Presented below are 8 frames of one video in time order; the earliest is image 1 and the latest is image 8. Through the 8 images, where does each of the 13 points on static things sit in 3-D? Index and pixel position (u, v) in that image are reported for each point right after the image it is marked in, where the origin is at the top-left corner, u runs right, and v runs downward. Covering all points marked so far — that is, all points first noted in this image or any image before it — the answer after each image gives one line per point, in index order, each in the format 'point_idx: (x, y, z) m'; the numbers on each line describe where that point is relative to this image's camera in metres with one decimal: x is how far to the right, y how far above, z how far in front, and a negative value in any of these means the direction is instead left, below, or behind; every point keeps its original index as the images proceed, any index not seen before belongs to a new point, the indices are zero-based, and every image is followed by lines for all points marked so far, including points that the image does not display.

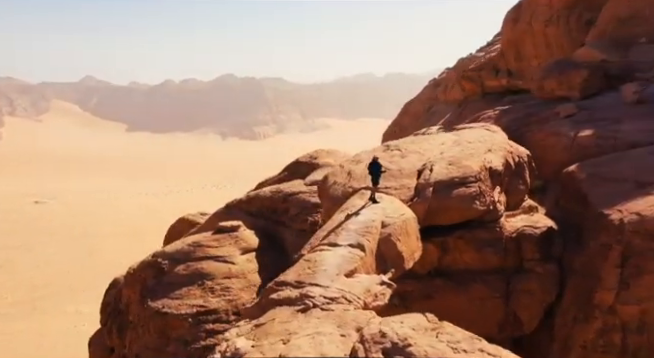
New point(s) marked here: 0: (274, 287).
0: (-0.3, -0.6, +3.3) m
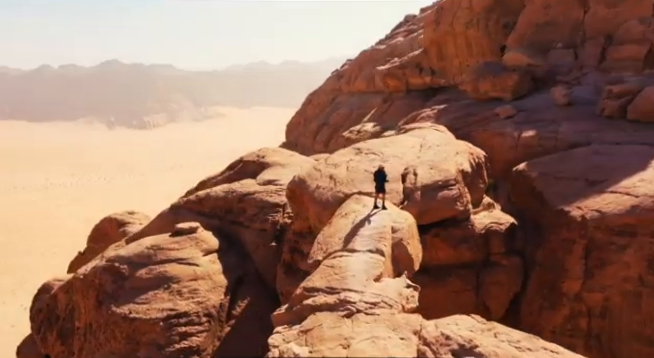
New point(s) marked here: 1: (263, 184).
0: (-0.1, -0.6, +3.5) m
1: (-0.8, -0.1, +8.0) m
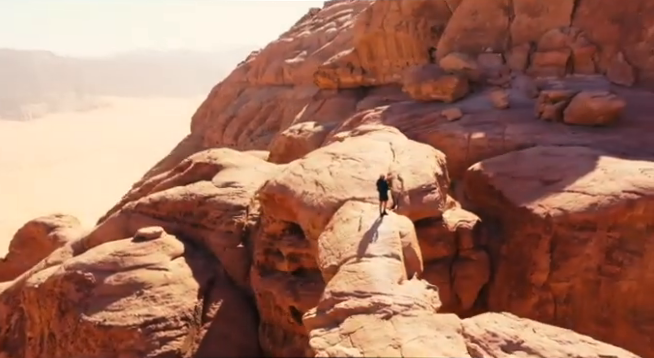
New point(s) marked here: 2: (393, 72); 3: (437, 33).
0: (0.0, -0.7, +3.8) m
1: (-1.3, -0.1, +8.2) m
2: (+1.3, +2.1, +12.6) m
3: (+2.0, +2.7, +11.9) m
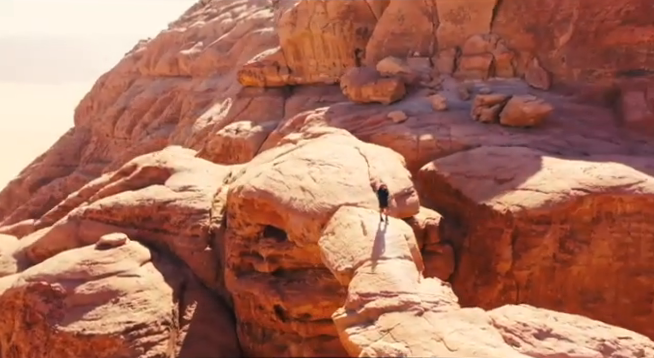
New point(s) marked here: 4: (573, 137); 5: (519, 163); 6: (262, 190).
0: (+0.2, -0.8, +4.2) m
1: (-1.9, -0.1, +8.3) m
2: (-0.1, +2.2, +13.0) m
3: (+0.7, +2.8, +12.5) m
4: (+3.0, +0.5, +7.7) m
5: (+2.0, +0.2, +6.7) m
6: (-0.6, -0.1, +6.3) m
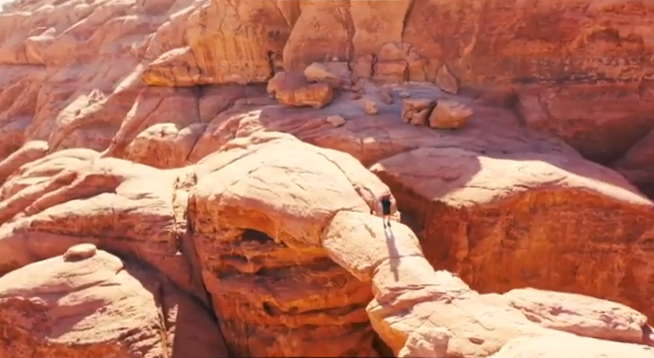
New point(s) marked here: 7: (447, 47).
0: (+0.5, -0.9, +5.0) m
1: (-2.5, -0.2, +8.5) m
2: (-2.0, +2.2, +13.5) m
3: (-1.1, +2.9, +13.1) m
4: (+2.3, +0.6, +9.1) m
5: (+1.6, +0.2, +7.9) m
6: (-0.8, -0.2, +6.9) m
7: (+2.1, +2.2, +10.9) m
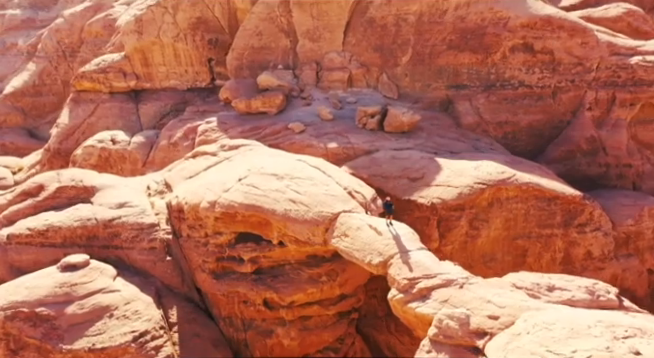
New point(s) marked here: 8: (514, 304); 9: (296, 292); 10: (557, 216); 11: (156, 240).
0: (+0.8, -0.9, +6.0) m
1: (-2.9, -0.4, +8.8) m
2: (-3.3, +2.2, +13.7) m
3: (-2.4, +2.8, +13.5) m
4: (+1.8, +0.6, +10.2) m
5: (+1.3, +0.2, +8.9) m
6: (-0.9, -0.3, +7.5) m
7: (+1.1, +2.3, +11.9) m
8: (+1.6, -1.1, +5.4) m
9: (-0.4, -1.3, +7.7) m
10: (+3.0, -0.5, +8.4) m
11: (-2.2, -0.8, +8.4) m
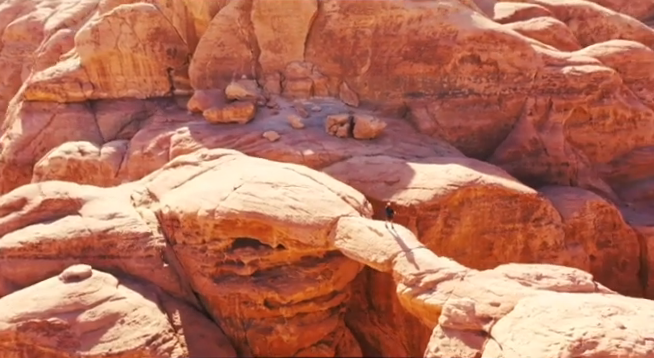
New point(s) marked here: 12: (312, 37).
0: (+0.9, -1.0, +6.8) m
1: (-3.1, -0.5, +9.1) m
2: (-4.3, +2.0, +13.9) m
3: (-3.3, +2.7, +13.8) m
4: (+1.3, +0.6, +11.1) m
5: (+1.0, +0.2, +9.8) m
6: (-1.0, -0.4, +8.1) m
7: (+0.4, +2.2, +12.7) m
8: (+1.8, -1.1, +6.3) m
9: (-0.4, -1.4, +8.3) m
10: (+2.8, -0.5, +9.5) m
11: (-2.4, -0.9, +8.7) m
12: (-0.3, +2.8, +12.8) m
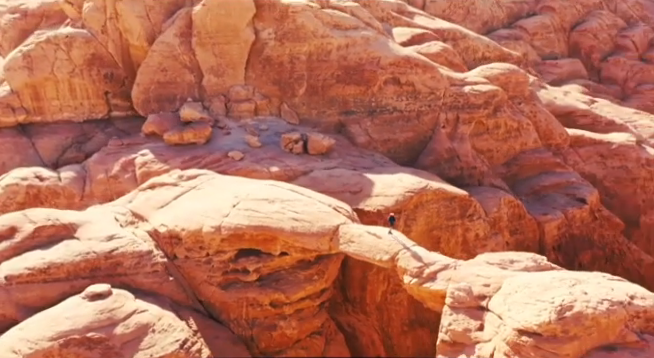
0: (+1.2, -1.1, +8.5) m
1: (-3.3, -0.9, +9.7) m
2: (-5.7, +1.5, +14.1) m
3: (-4.8, +2.2, +14.3) m
4: (+0.4, +0.4, +12.8) m
5: (+0.5, 0.0, +11.4) m
6: (-1.0, -0.7, +9.3) m
7: (-0.9, +2.0, +14.1) m
8: (+2.1, -1.2, +8.3) m
9: (-0.5, -1.7, +9.6) m
10: (+2.3, -0.6, +11.6) m
11: (-2.5, -1.3, +9.6) m
12: (-1.6, +2.5, +14.0) m
